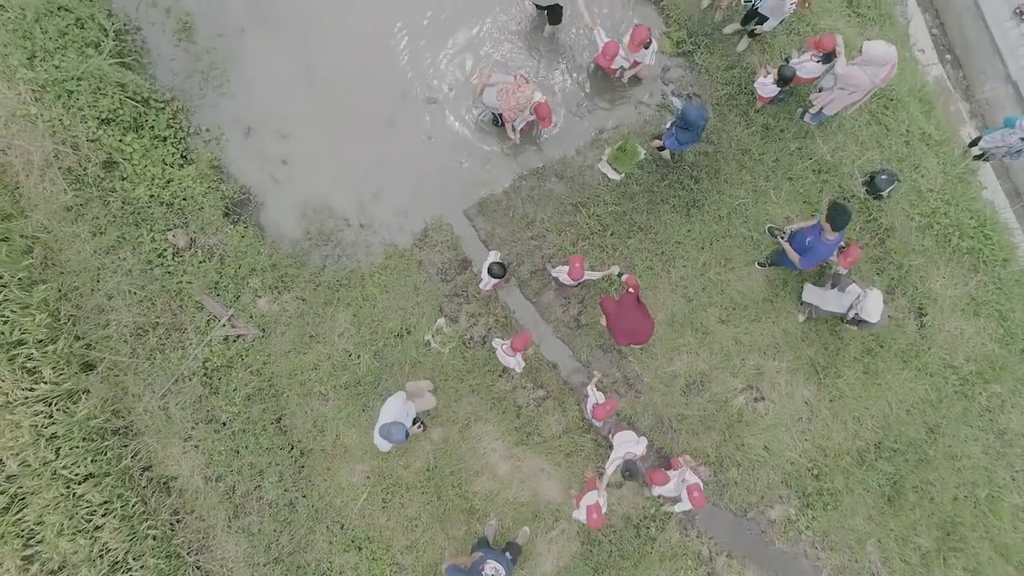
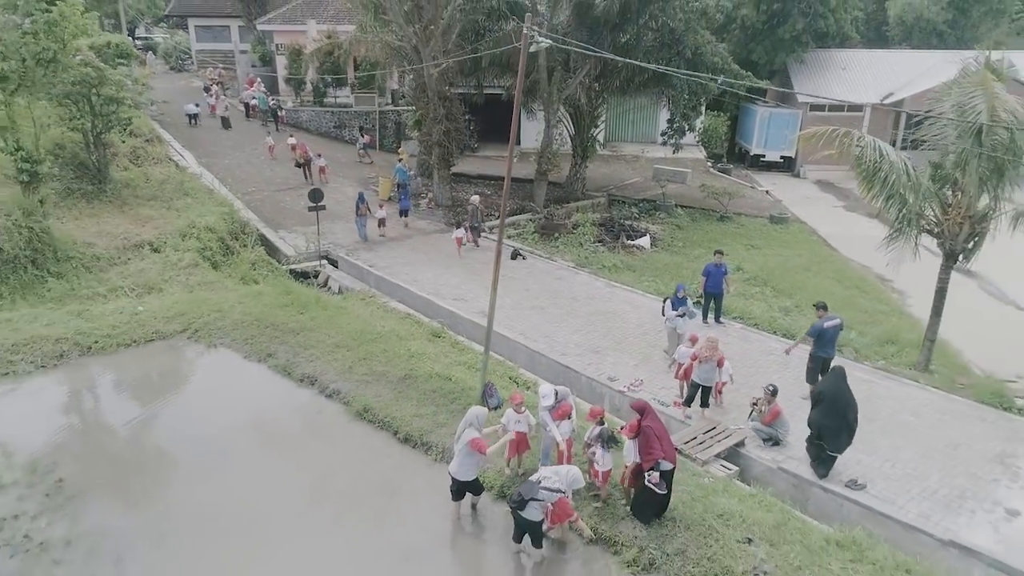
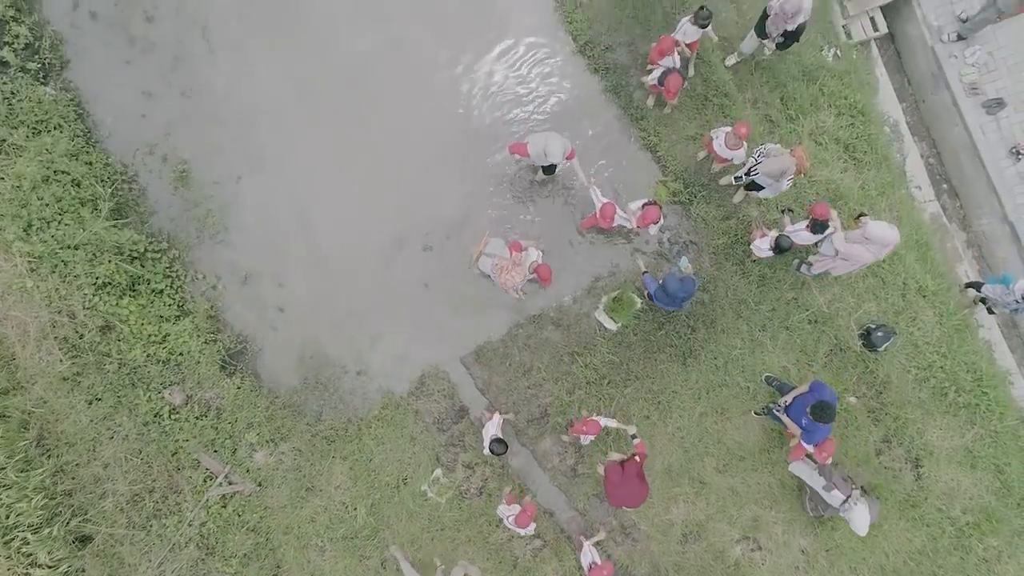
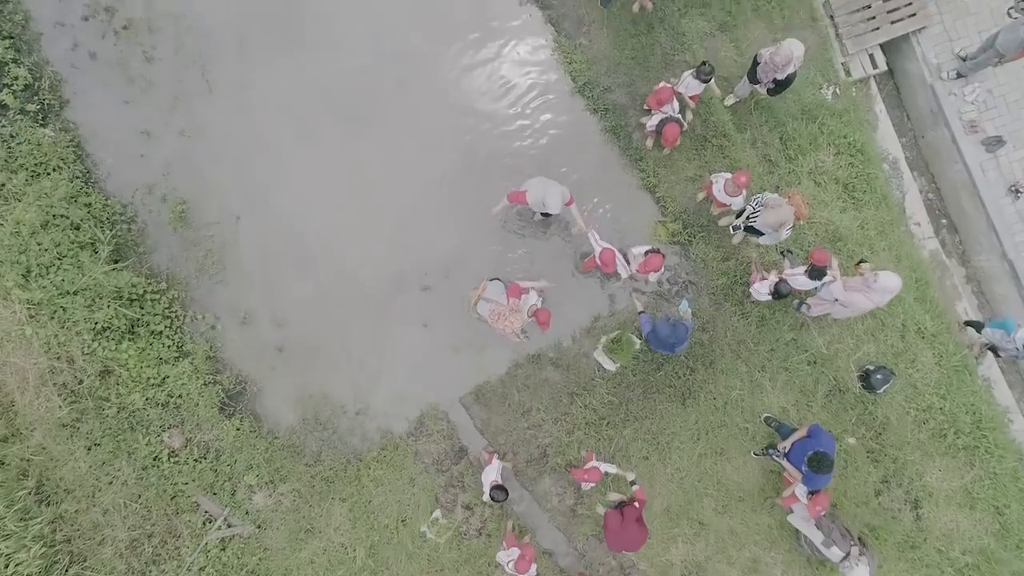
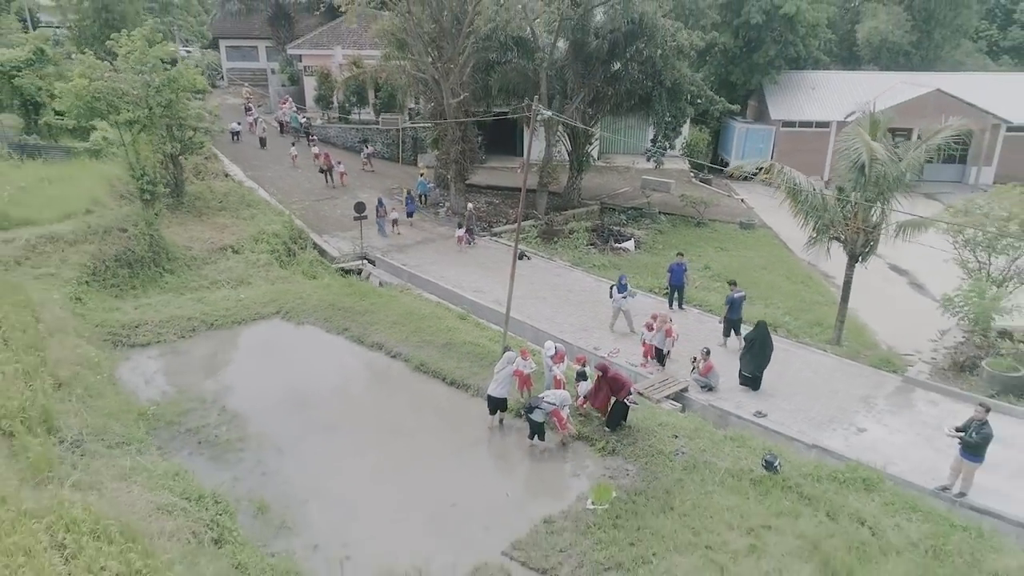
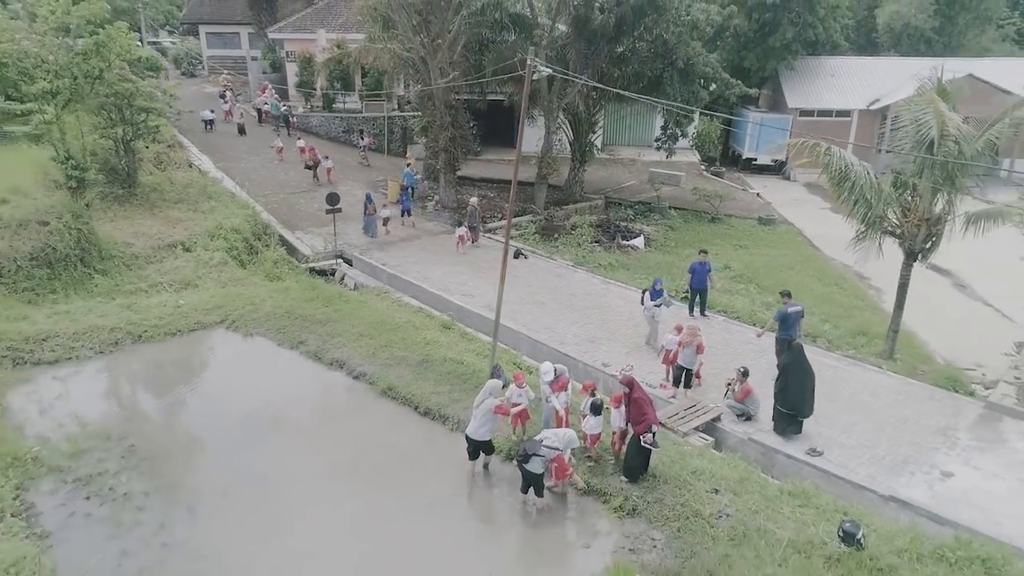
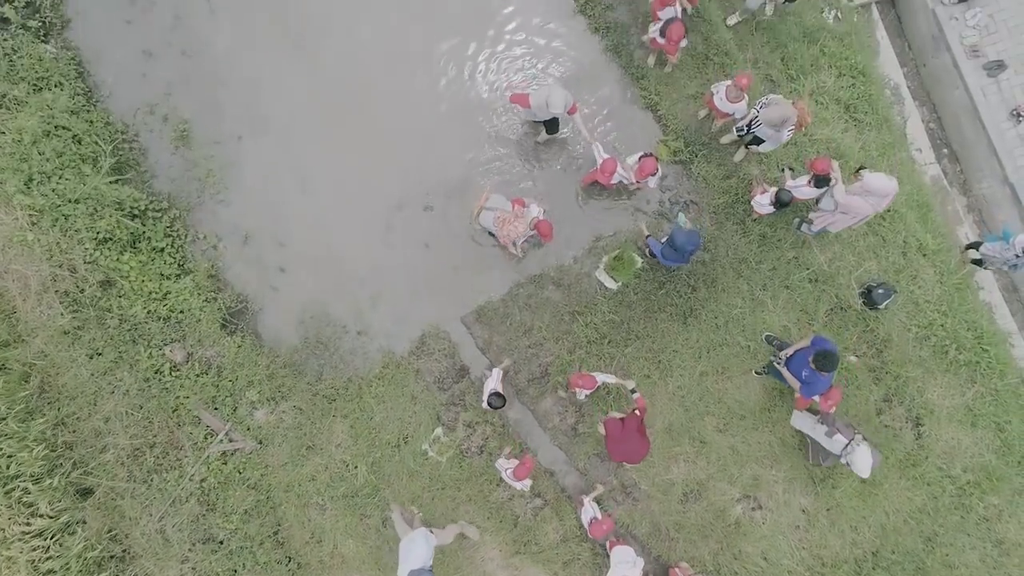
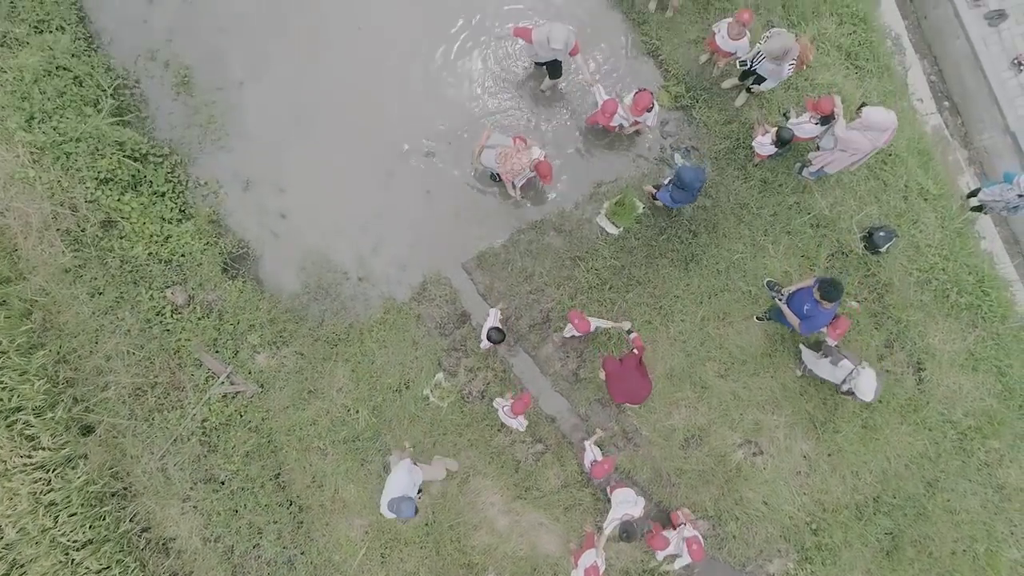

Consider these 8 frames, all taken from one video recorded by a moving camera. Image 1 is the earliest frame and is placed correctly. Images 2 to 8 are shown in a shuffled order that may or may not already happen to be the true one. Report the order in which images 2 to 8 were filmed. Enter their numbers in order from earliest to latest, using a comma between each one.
8, 7, 3, 4, 2, 6, 5
